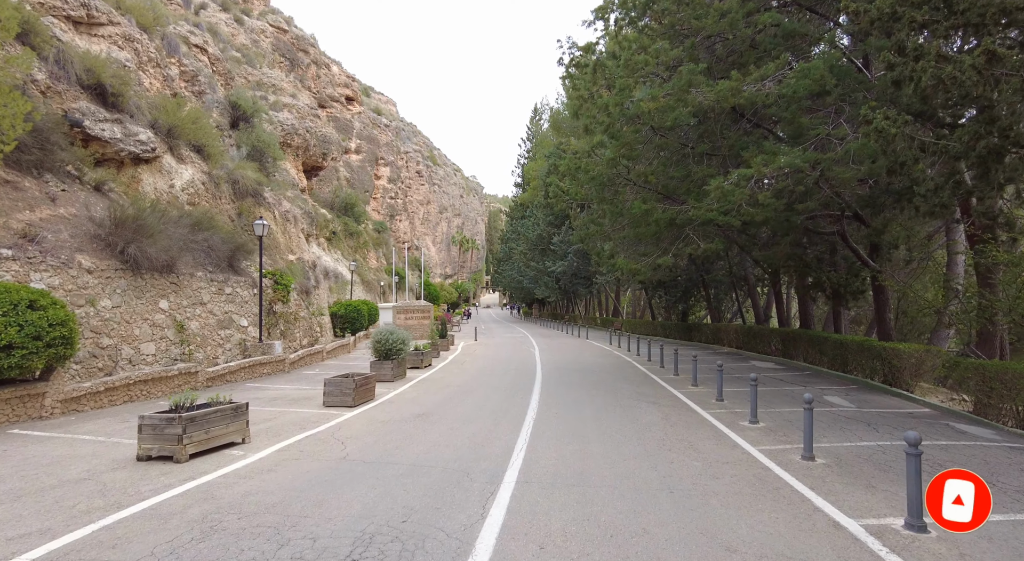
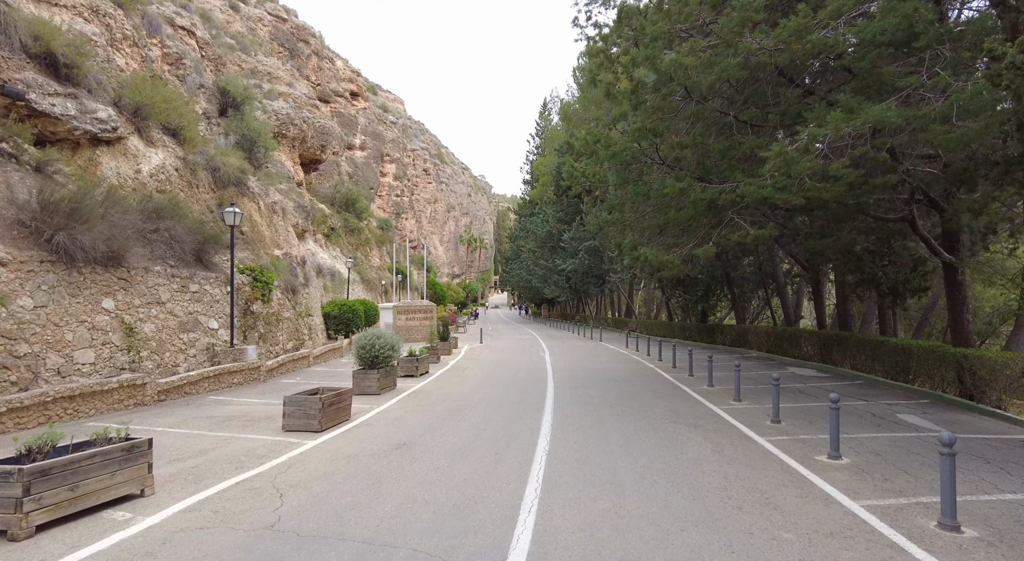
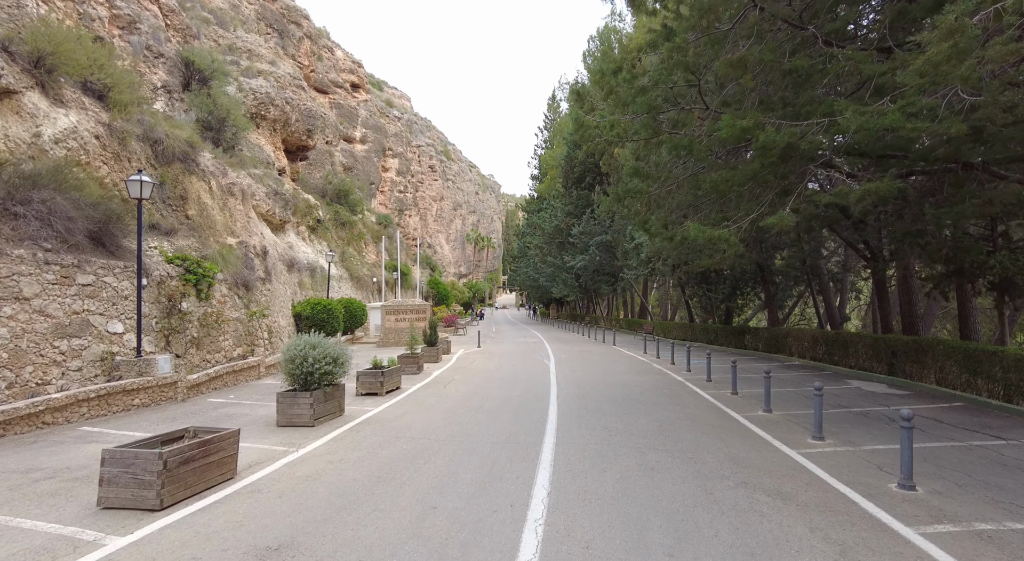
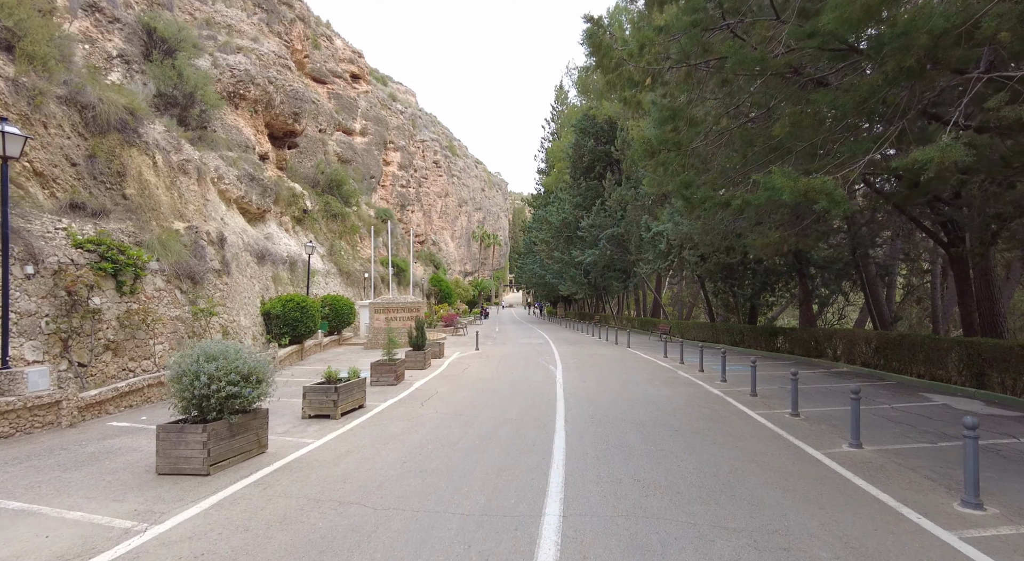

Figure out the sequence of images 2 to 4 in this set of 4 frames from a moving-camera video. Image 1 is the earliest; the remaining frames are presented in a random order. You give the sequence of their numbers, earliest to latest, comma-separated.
2, 3, 4
